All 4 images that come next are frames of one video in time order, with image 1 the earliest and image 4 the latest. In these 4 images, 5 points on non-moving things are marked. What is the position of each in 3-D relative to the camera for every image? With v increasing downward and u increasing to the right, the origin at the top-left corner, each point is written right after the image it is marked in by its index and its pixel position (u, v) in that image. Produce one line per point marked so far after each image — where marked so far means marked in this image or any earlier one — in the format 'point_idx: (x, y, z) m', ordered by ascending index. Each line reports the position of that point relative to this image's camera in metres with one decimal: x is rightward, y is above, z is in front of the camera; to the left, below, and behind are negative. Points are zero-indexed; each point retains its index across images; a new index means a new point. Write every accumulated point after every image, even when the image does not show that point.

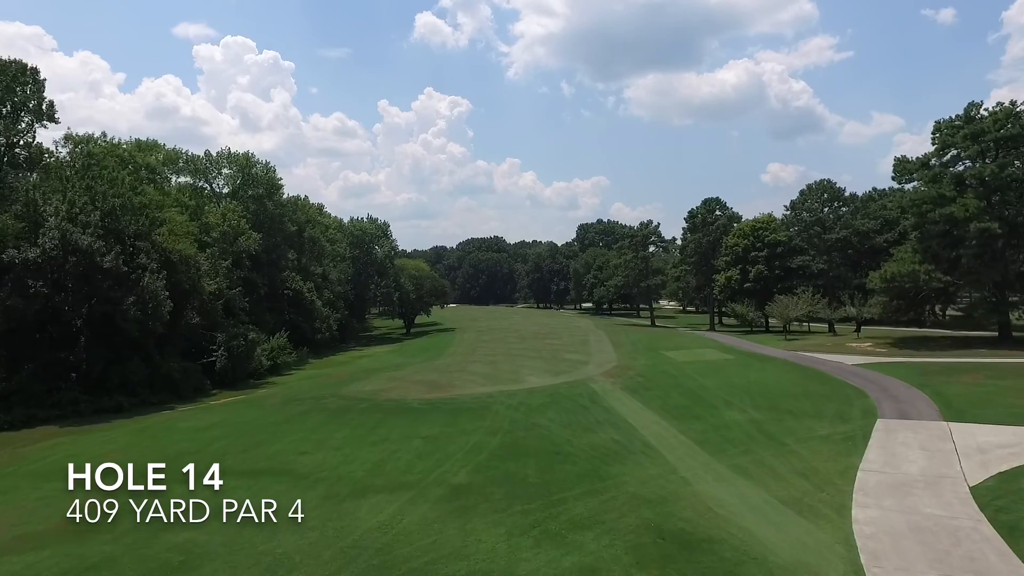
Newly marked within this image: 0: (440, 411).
0: (-2.3, -4.0, +20.1) m
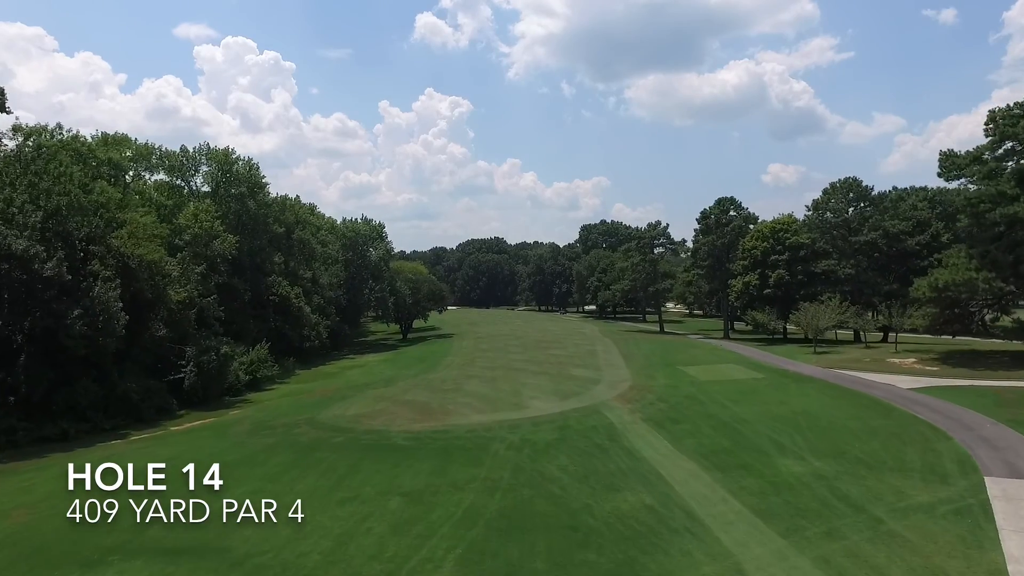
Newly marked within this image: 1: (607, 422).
0: (-2.2, -4.4, +16.8) m
1: (+2.8, -4.0, +18.5) m
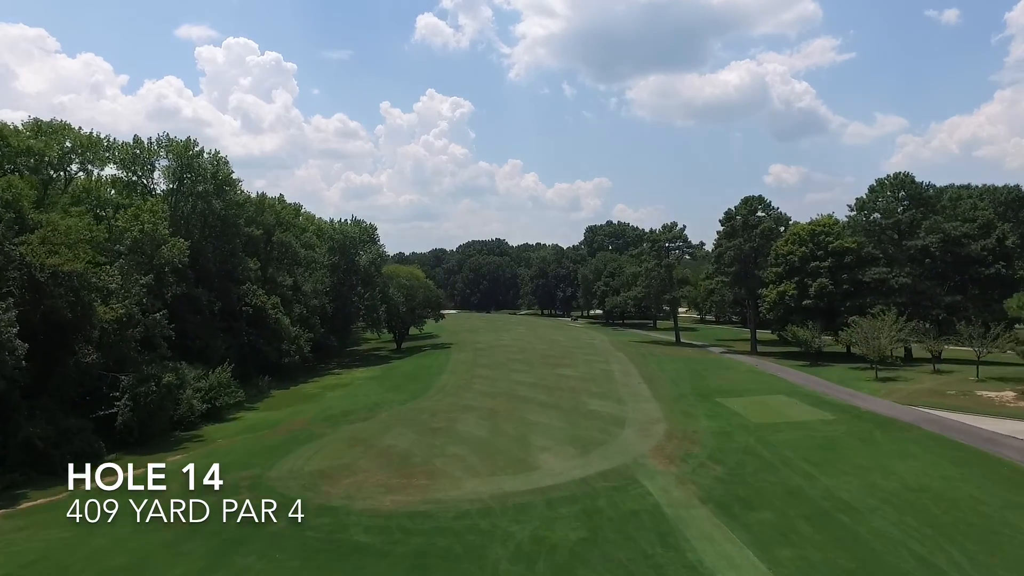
0: (-2.1, -5.0, +11.6) m
1: (+3.0, -4.6, +13.3) m
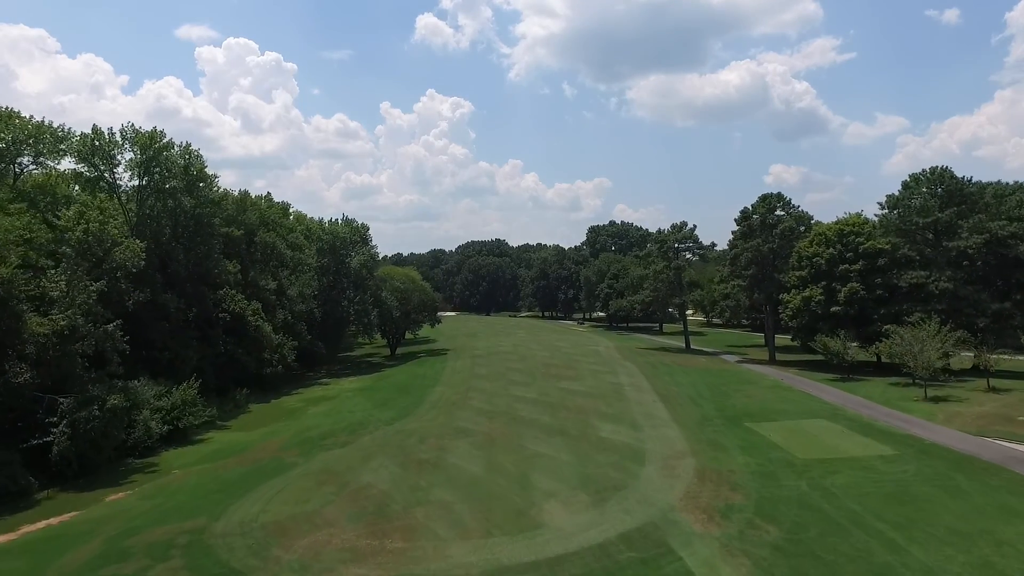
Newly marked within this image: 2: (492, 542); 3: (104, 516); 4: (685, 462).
0: (-2.1, -5.3, +8.4) m
1: (+3.0, -4.9, +10.0) m
2: (-0.4, -5.2, +12.6) m
3: (-11.3, -6.3, +17.1) m
4: (+4.8, -4.8, +17.4) m
